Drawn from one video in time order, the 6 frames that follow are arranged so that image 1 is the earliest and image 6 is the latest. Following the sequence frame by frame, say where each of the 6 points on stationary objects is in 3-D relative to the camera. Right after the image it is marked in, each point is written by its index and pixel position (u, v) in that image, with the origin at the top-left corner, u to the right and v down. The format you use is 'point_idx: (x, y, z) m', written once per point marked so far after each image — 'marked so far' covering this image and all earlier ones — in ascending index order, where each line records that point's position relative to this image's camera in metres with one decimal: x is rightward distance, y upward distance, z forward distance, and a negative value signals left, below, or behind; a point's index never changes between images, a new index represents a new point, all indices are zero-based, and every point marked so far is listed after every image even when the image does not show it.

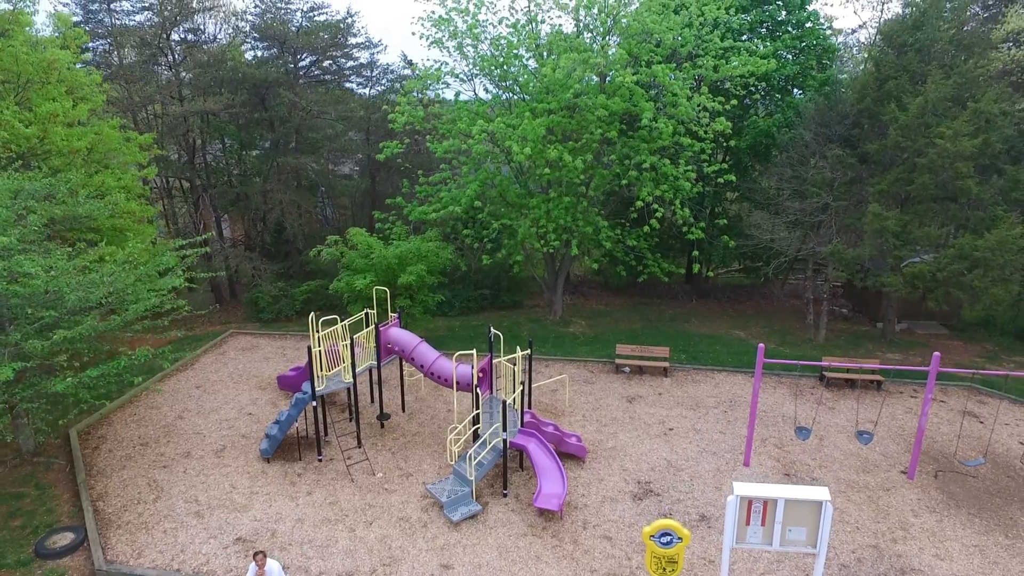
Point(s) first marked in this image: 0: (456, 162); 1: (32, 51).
0: (-1.1, +2.5, +13.4) m
1: (-7.5, +3.8, +10.7) m
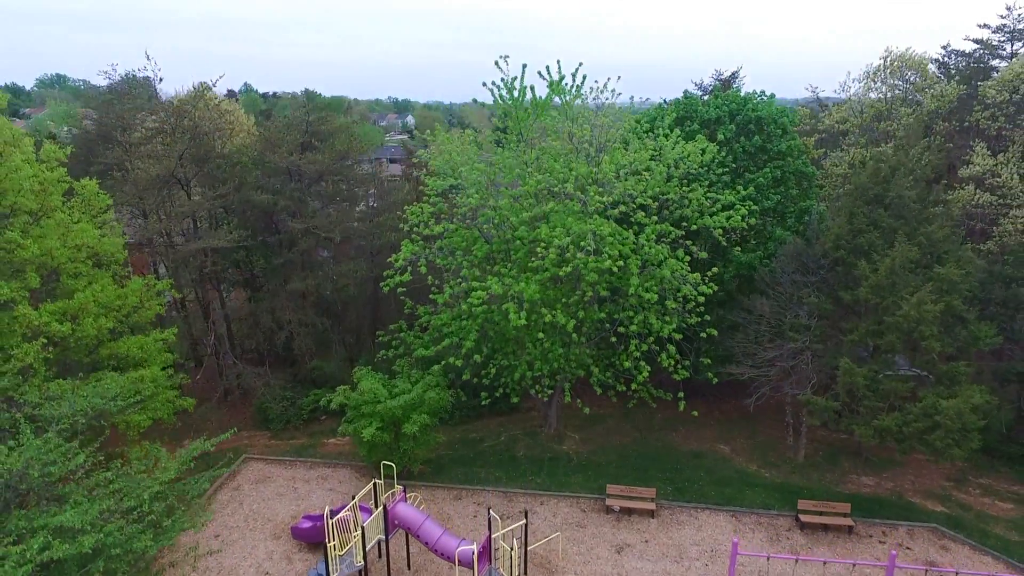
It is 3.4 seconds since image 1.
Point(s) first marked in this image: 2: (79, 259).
0: (-1.2, -0.3, +14.3) m
1: (-7.6, +0.9, +11.5) m
2: (-7.4, +0.5, +11.7) m
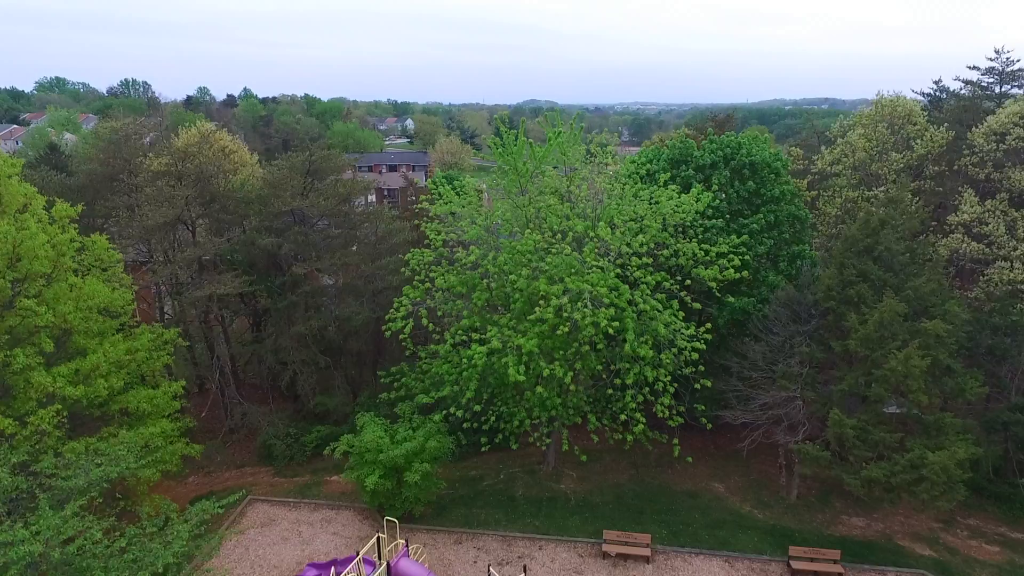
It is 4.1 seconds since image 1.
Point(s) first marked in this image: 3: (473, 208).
0: (-1.2, -1.4, +14.6) m
1: (-7.6, -0.1, +11.9) m
2: (-7.4, -0.5, +12.1) m
3: (-0.9, +1.8, +15.2) m
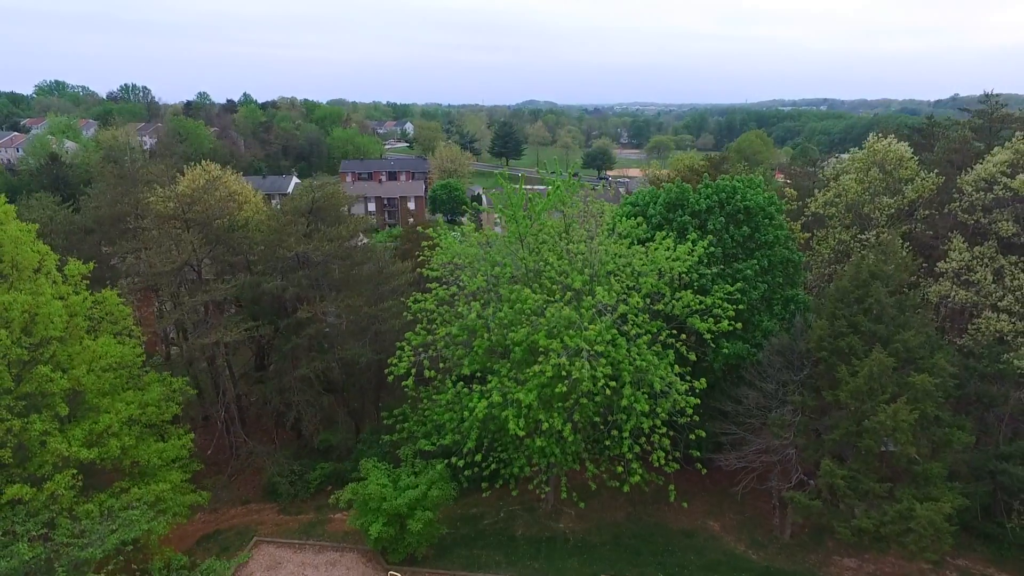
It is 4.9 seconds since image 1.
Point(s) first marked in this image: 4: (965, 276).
0: (-1.2, -2.4, +15.0) m
1: (-7.6, -1.2, +12.2) m
2: (-7.4, -1.6, +12.4) m
3: (-0.9, +0.7, +15.5) m
4: (+10.5, +0.3, +15.8) m
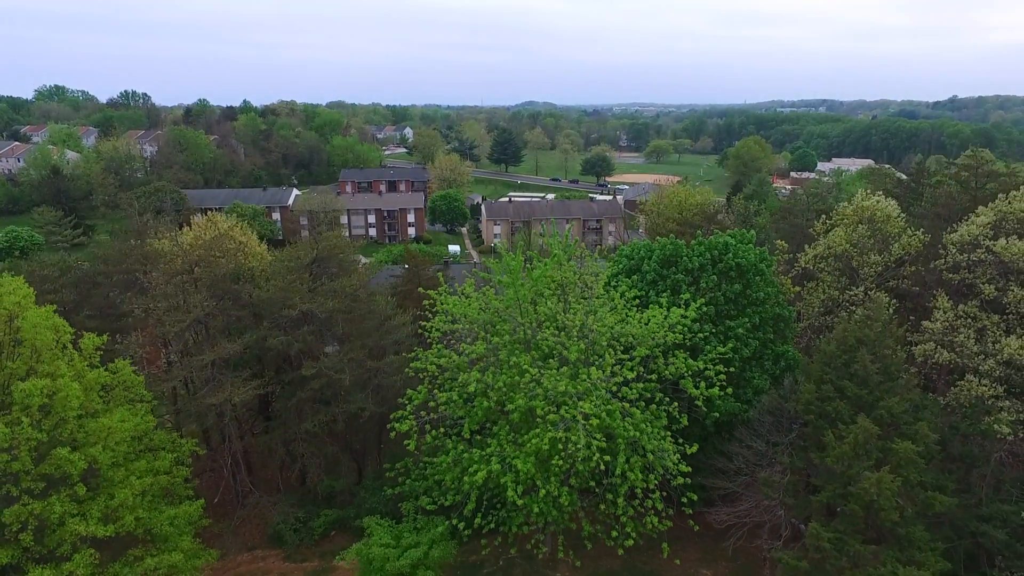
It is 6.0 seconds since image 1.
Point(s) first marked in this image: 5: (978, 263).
0: (-1.2, -3.9, +15.5) m
1: (-7.6, -2.7, +12.7) m
2: (-7.5, -3.1, +12.9) m
3: (-0.9, -0.7, +16.1) m
4: (+10.5, -1.2, +16.4) m
5: (+11.4, +0.6, +16.7) m
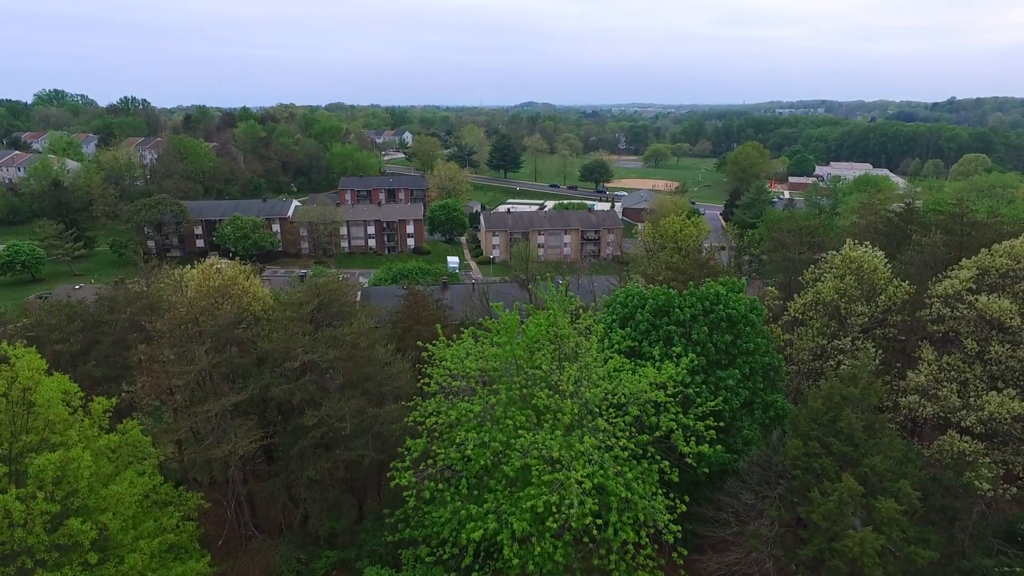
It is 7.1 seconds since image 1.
0: (-1.3, -5.2, +16.0) m
1: (-7.7, -4.0, +13.2) m
2: (-7.6, -4.4, +13.4) m
3: (-1.0, -2.1, +16.5) m
4: (+10.4, -2.5, +16.8) m
5: (+11.3, -0.7, +17.2) m
